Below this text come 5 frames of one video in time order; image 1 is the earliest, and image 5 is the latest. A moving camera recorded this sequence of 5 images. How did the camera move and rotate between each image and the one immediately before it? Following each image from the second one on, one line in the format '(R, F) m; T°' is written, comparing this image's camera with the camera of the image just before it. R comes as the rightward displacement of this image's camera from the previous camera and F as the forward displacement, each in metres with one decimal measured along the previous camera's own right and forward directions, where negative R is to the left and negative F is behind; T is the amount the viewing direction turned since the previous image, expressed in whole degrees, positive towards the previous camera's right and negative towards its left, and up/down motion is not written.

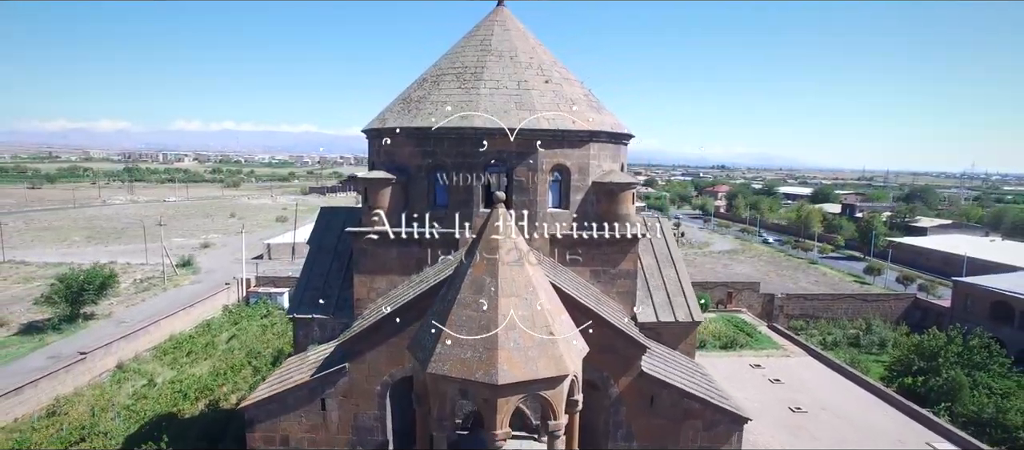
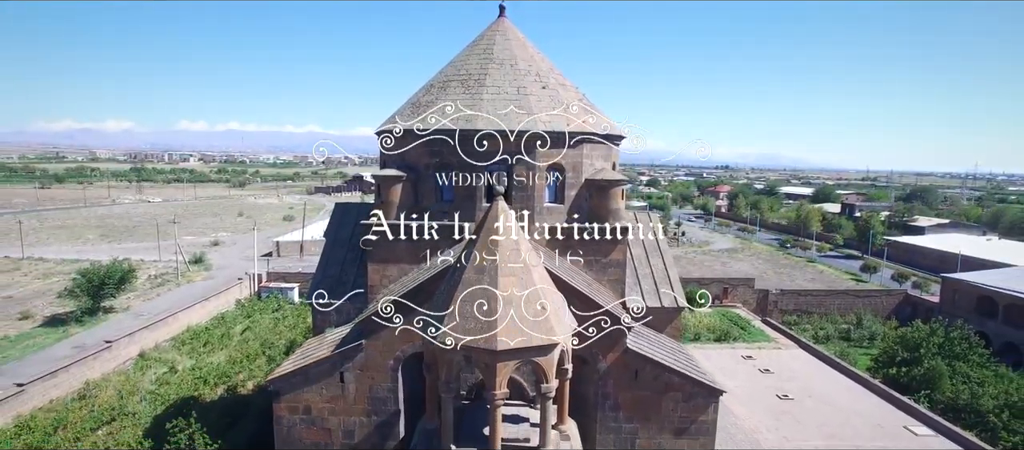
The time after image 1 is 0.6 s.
(+0.1, -0.7) m; 0°
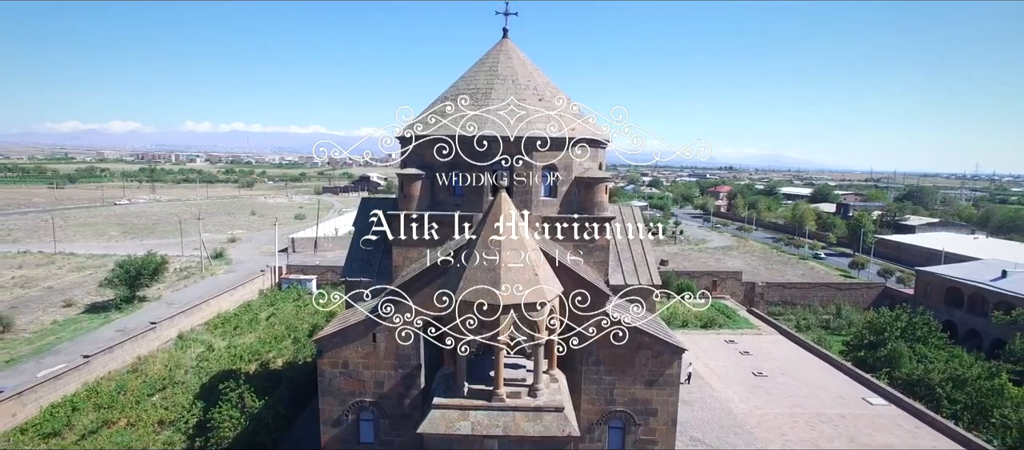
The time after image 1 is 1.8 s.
(0.0, -1.6) m; 0°
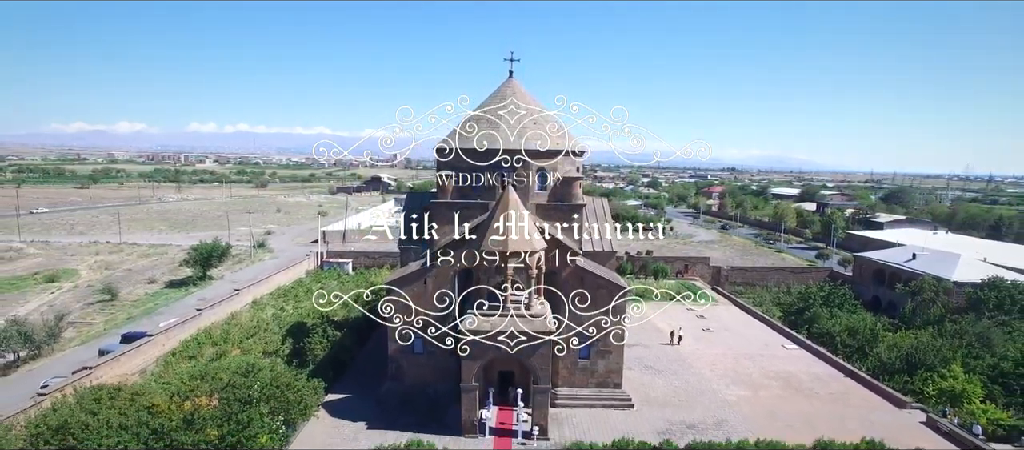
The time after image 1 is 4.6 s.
(0.0, -4.4) m; 0°
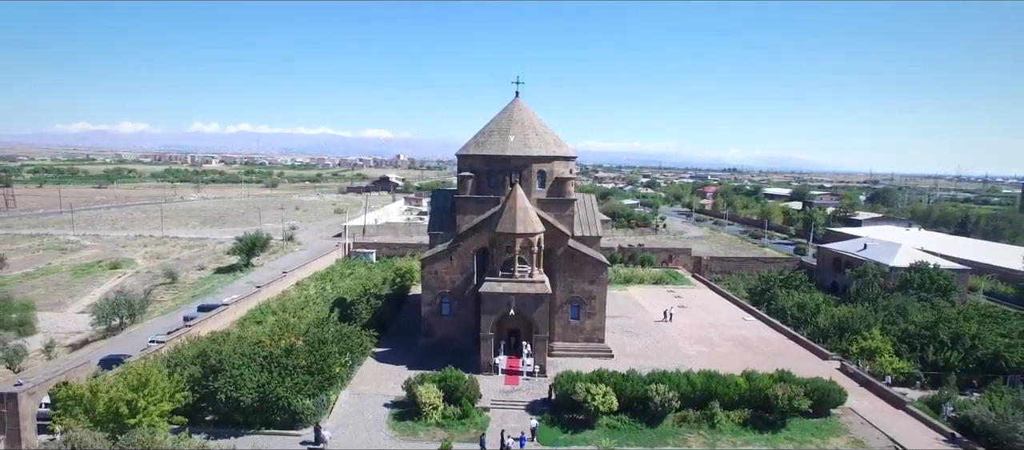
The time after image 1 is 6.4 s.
(-0.1, -3.6) m; 0°
